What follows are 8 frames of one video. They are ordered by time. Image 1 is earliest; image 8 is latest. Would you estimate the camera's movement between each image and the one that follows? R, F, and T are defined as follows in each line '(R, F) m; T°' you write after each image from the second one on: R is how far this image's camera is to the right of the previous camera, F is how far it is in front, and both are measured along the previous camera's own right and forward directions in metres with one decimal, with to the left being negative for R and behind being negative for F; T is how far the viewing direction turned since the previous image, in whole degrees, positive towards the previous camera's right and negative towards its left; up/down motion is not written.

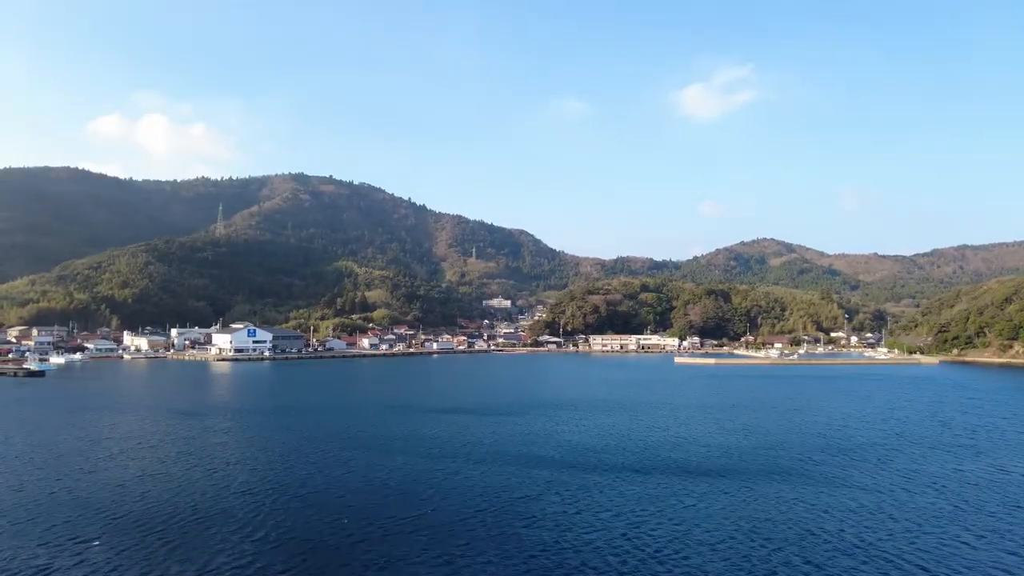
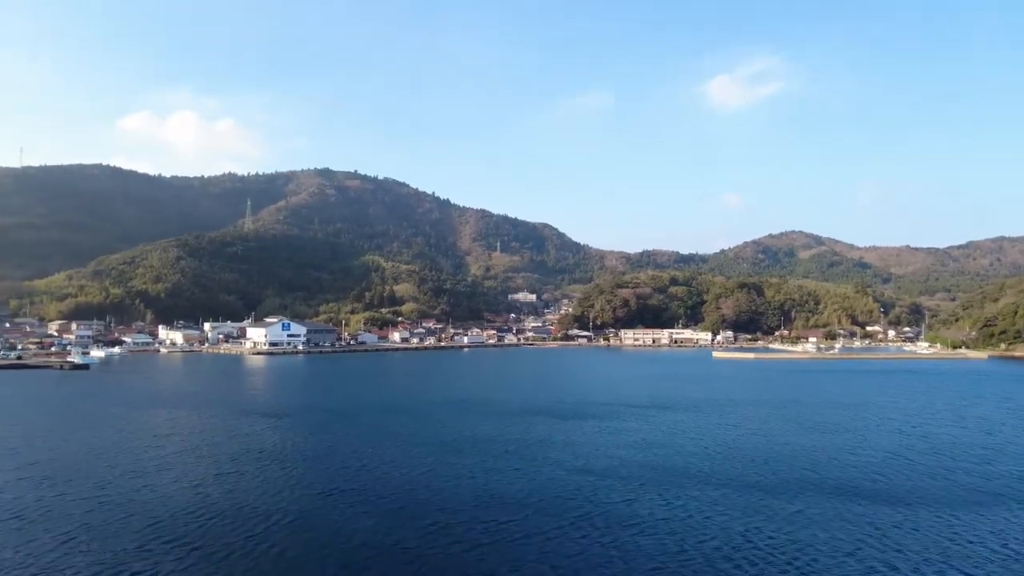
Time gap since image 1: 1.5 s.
(-0.6, +0.3) m; -2°
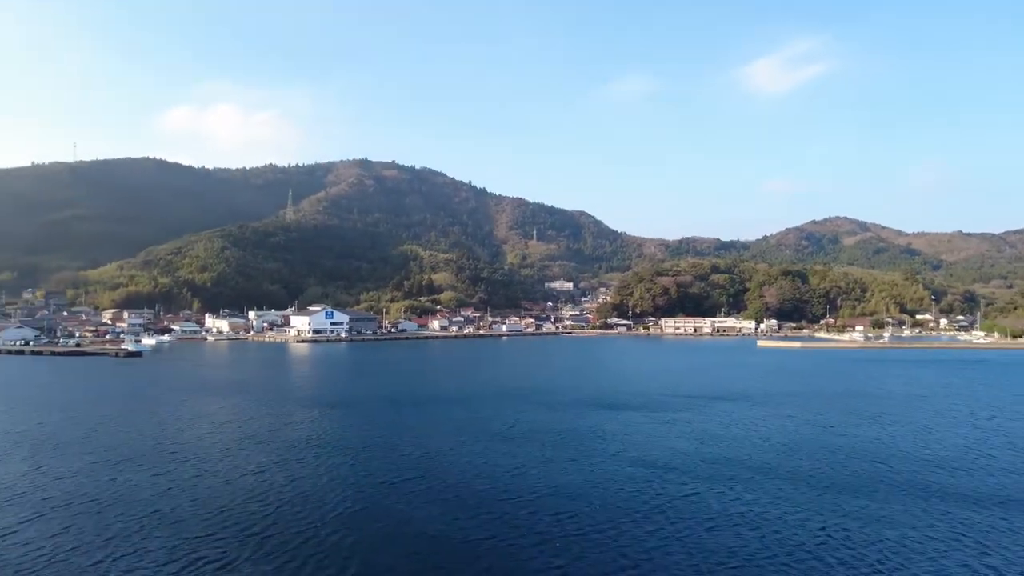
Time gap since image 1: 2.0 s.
(-0.2, +0.1) m; -3°
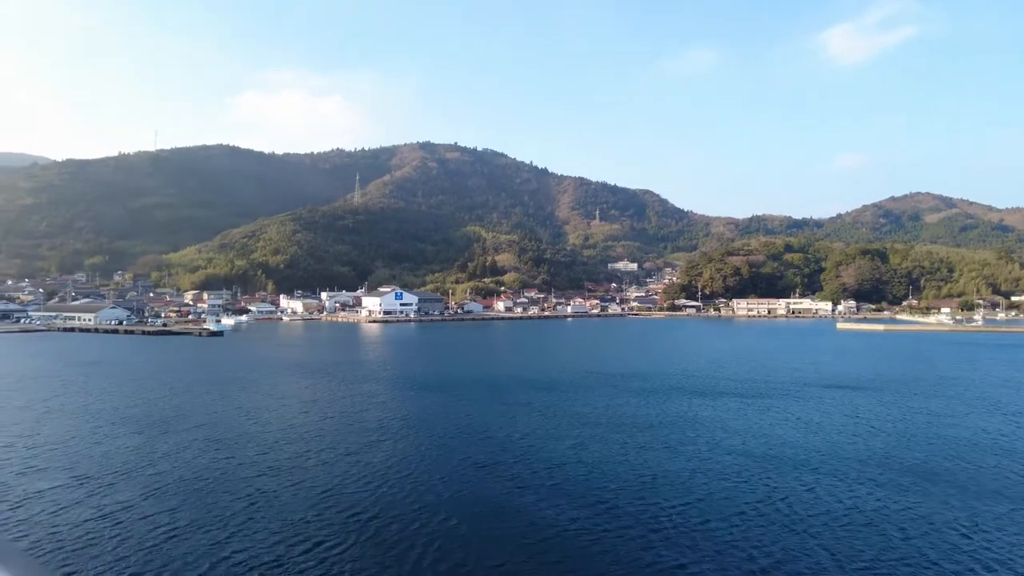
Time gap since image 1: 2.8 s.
(-0.3, +0.2) m; -5°
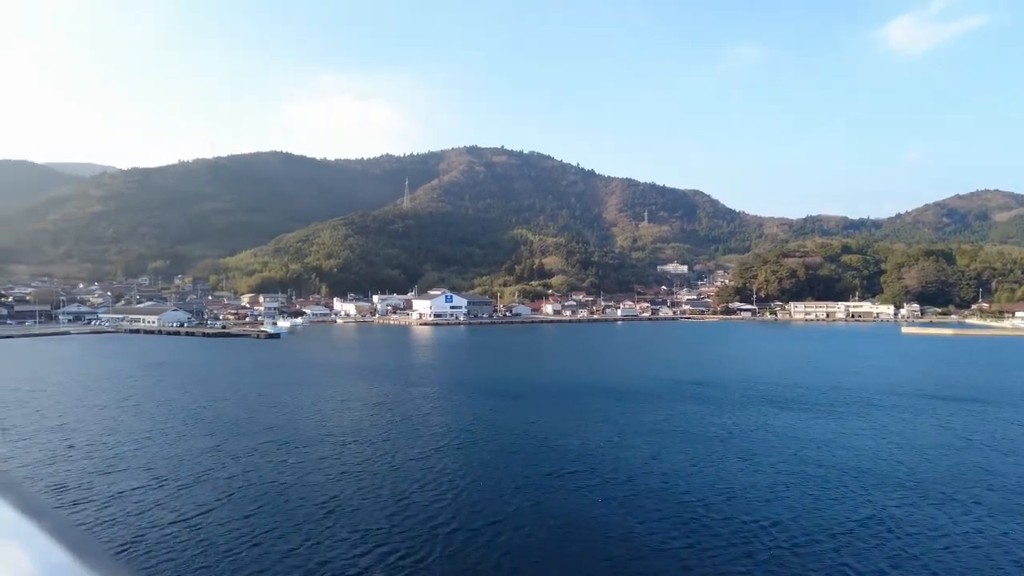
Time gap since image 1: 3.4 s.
(-0.2, +0.1) m; -4°
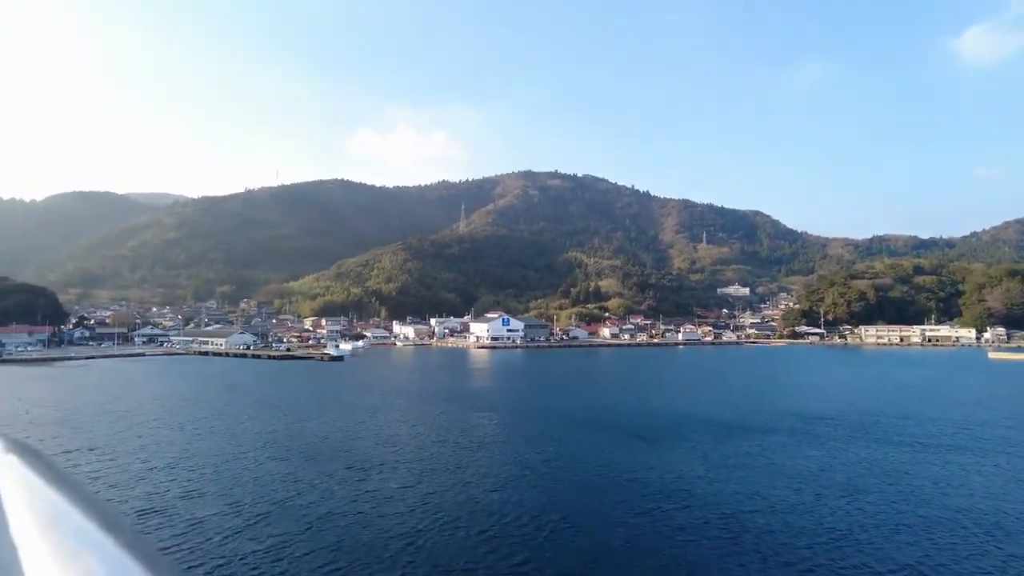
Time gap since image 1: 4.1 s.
(-0.3, +0.2) m; -5°
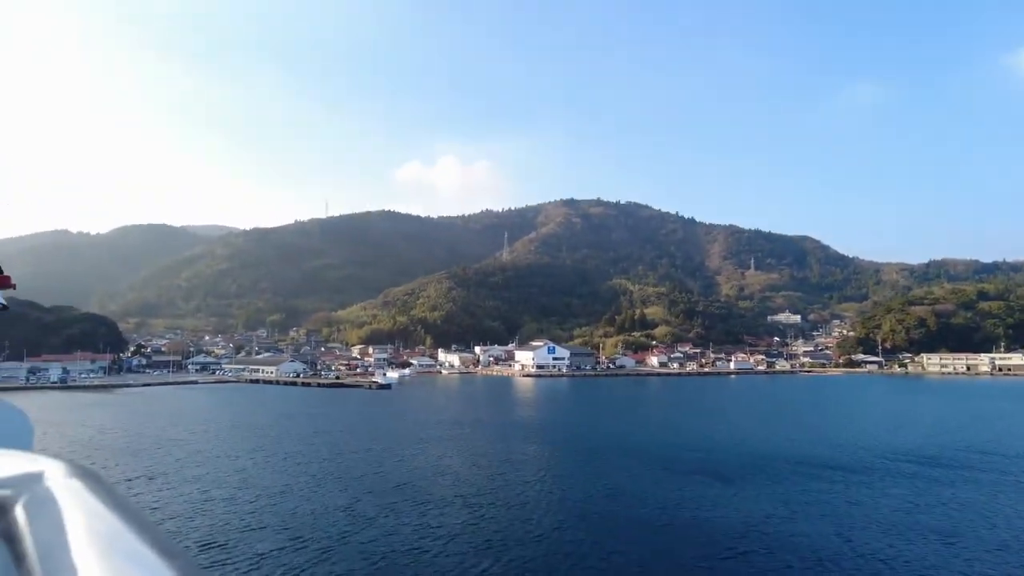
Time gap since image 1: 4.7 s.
(-0.2, +0.2) m; -4°
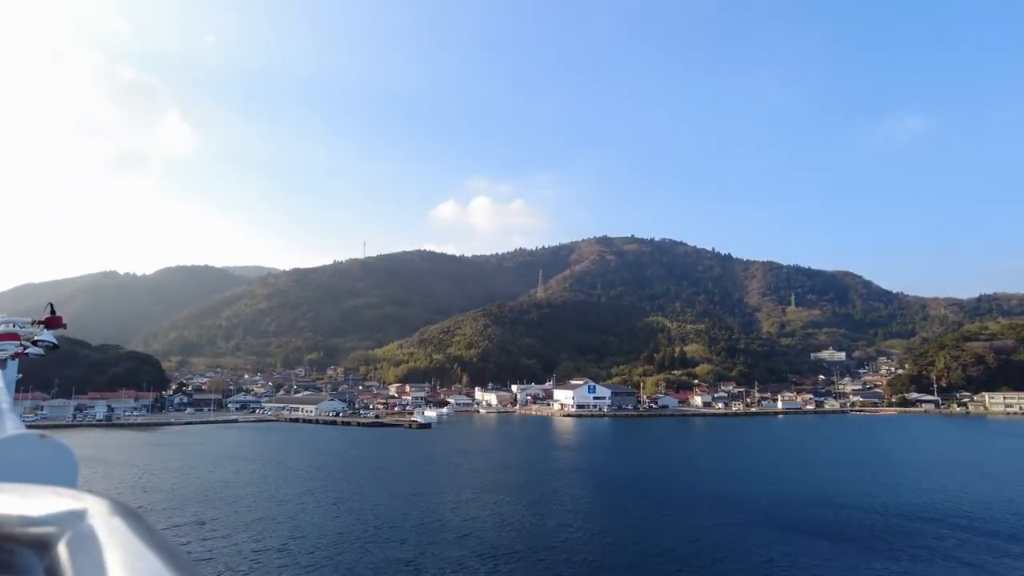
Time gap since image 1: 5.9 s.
(-0.4, +0.5) m; -3°
